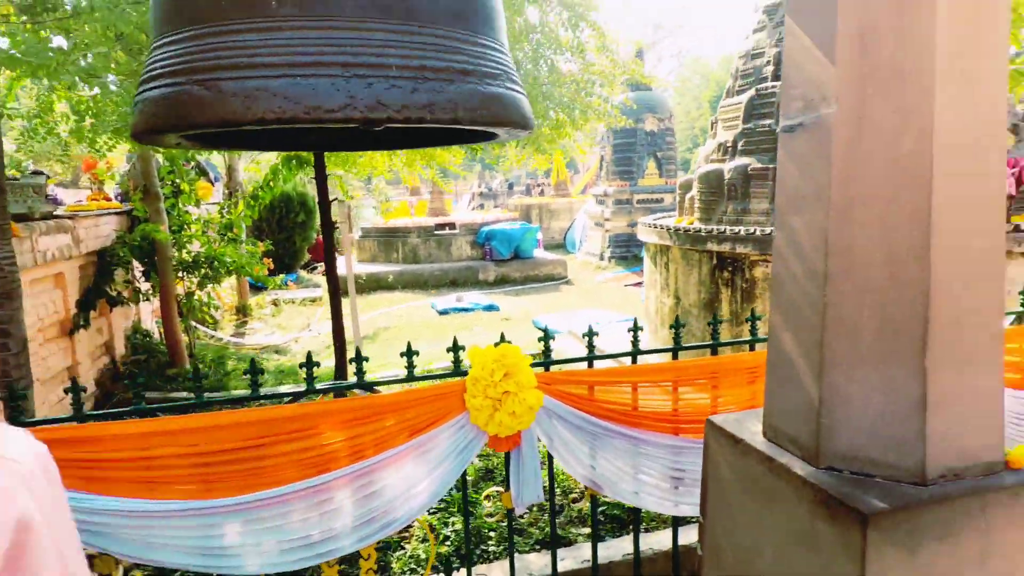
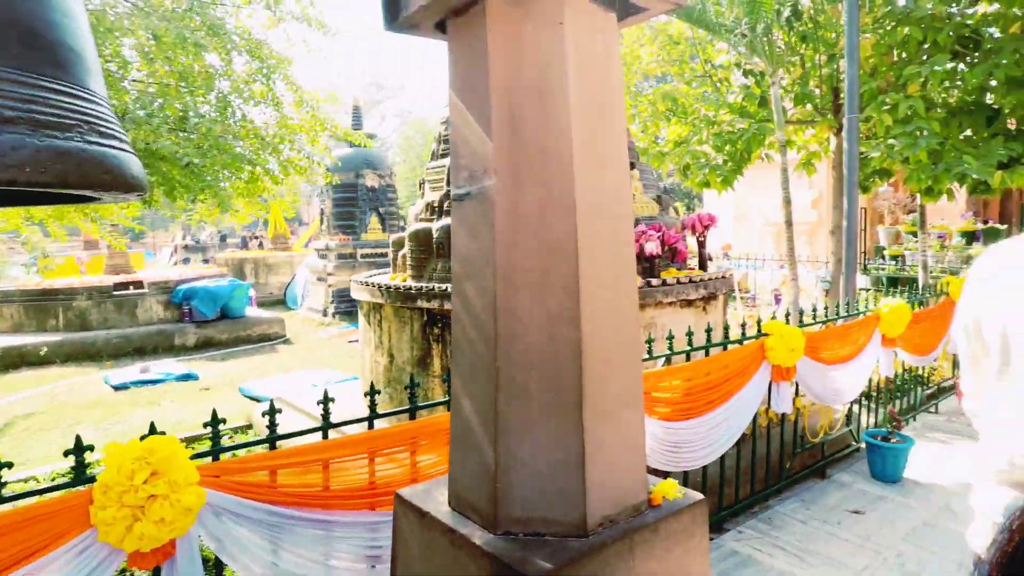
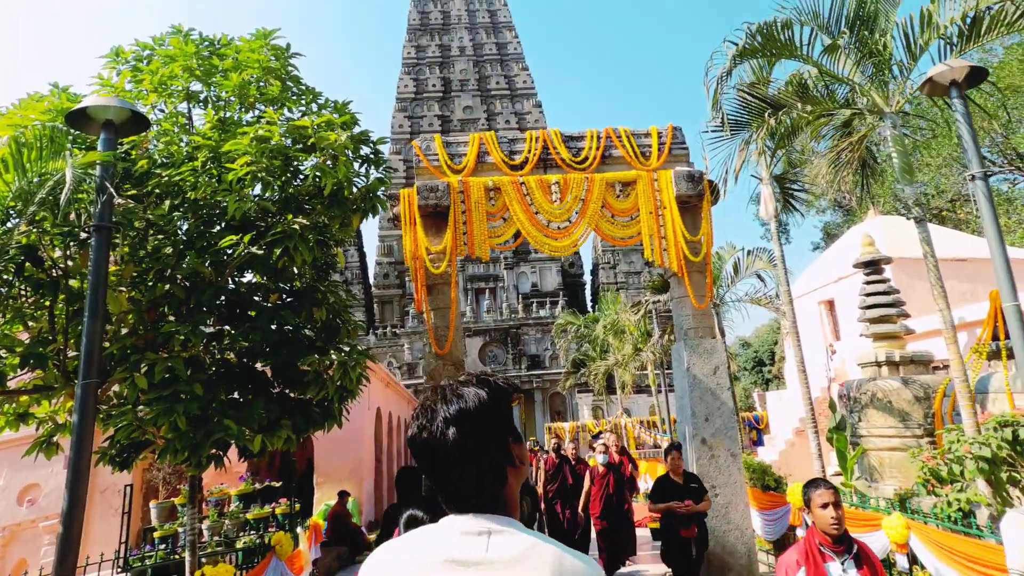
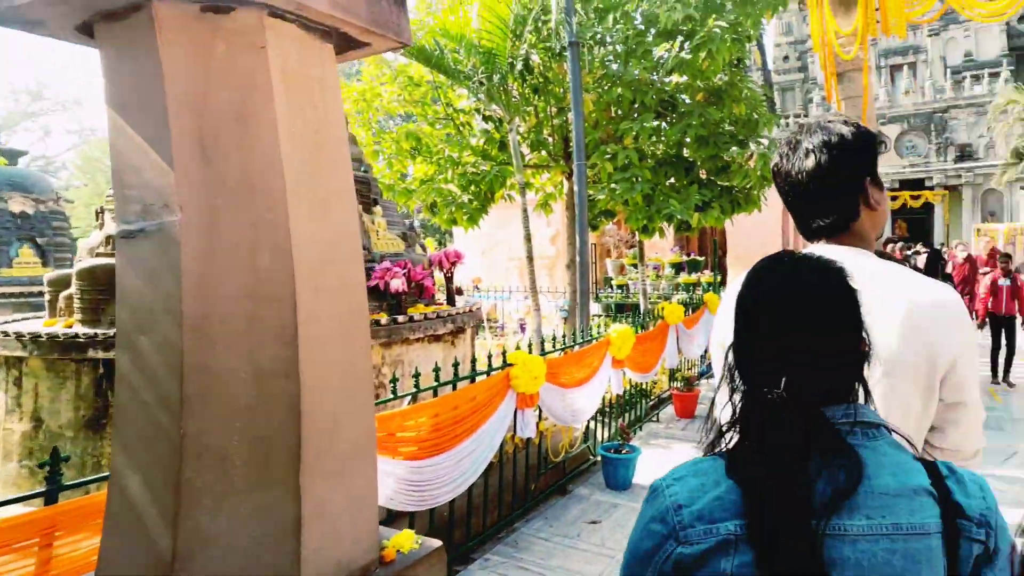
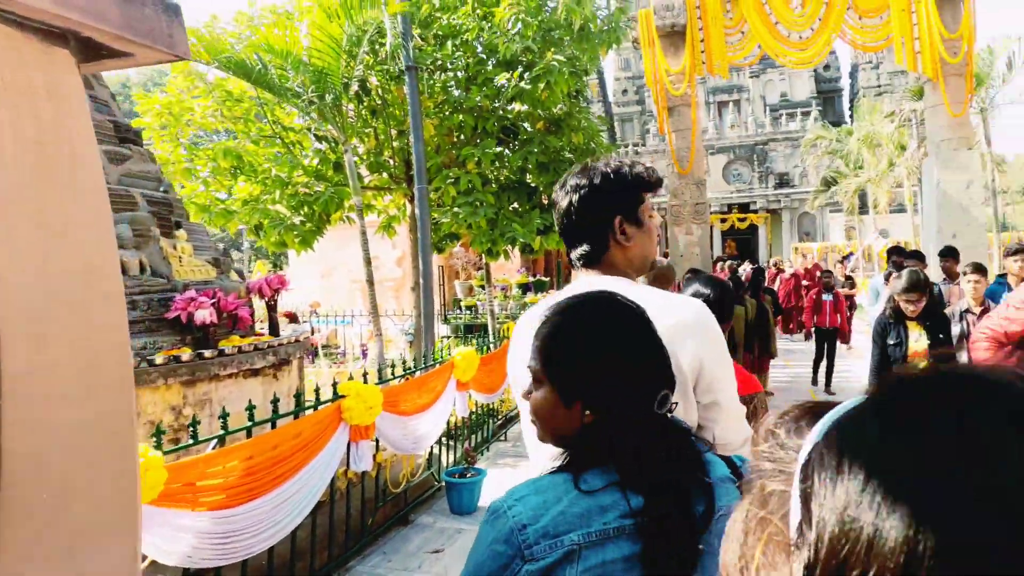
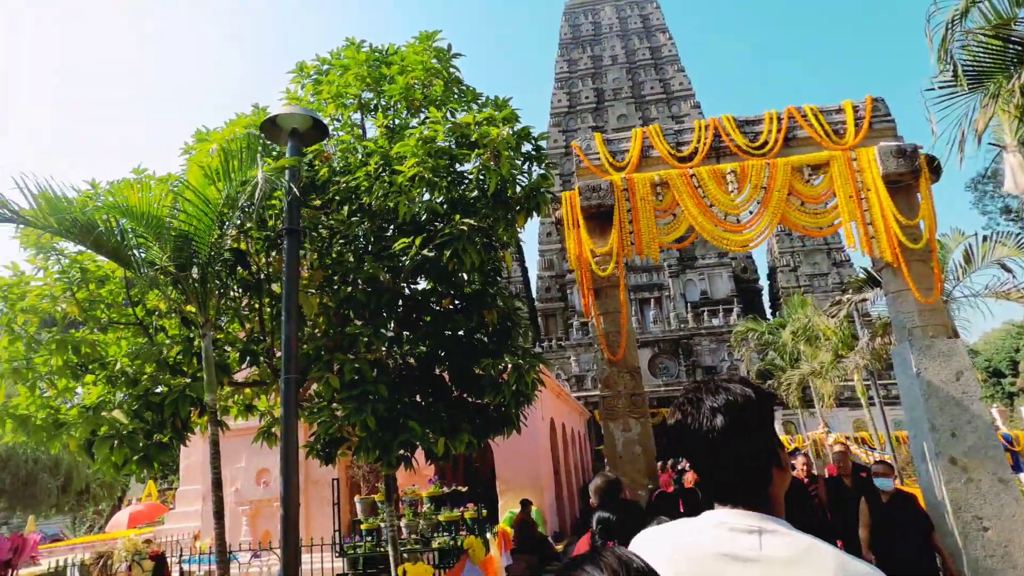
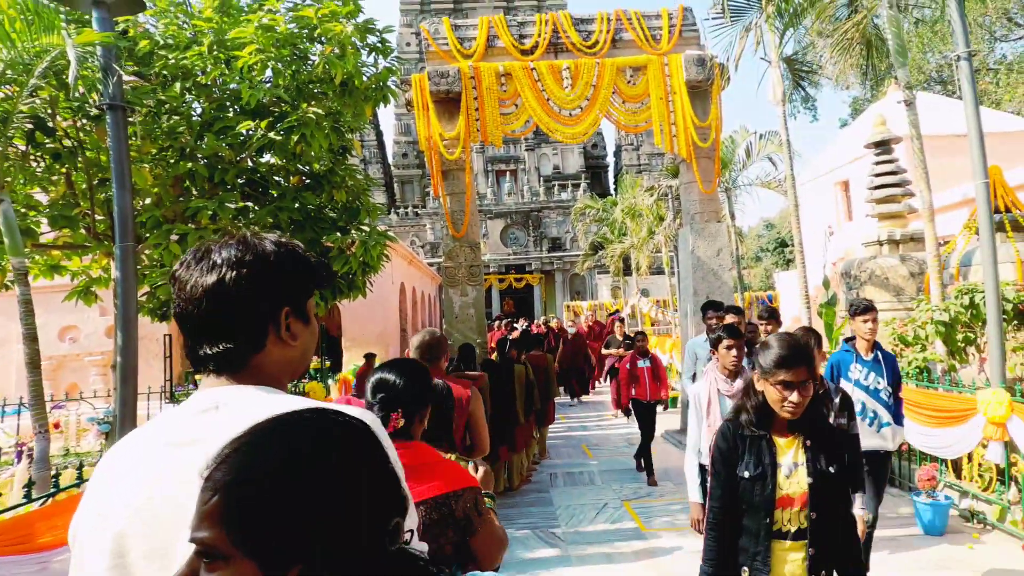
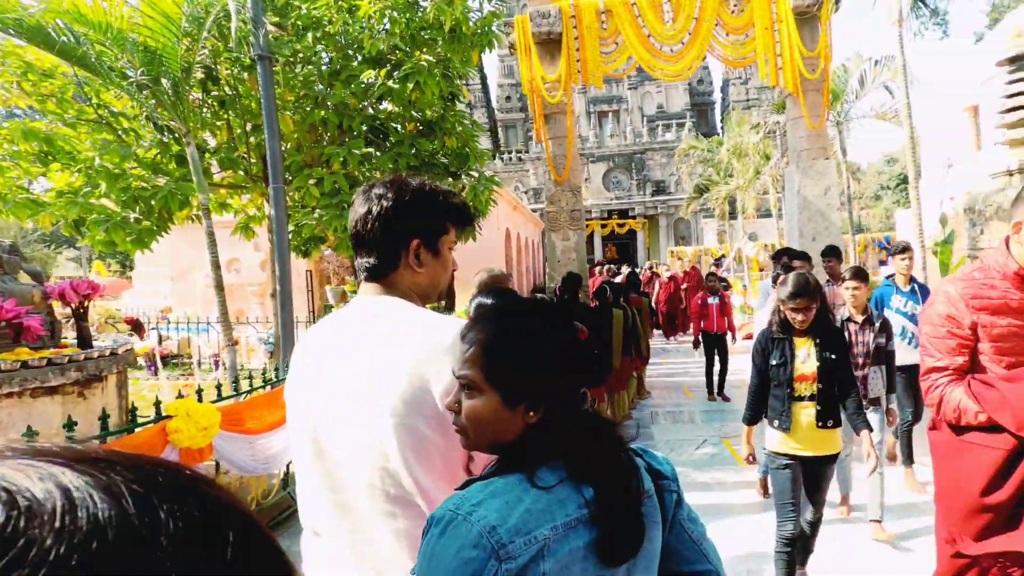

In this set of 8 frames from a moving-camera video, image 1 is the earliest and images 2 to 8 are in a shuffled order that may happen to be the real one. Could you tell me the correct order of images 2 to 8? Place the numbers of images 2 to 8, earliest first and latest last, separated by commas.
2, 4, 5, 8, 7, 3, 6
